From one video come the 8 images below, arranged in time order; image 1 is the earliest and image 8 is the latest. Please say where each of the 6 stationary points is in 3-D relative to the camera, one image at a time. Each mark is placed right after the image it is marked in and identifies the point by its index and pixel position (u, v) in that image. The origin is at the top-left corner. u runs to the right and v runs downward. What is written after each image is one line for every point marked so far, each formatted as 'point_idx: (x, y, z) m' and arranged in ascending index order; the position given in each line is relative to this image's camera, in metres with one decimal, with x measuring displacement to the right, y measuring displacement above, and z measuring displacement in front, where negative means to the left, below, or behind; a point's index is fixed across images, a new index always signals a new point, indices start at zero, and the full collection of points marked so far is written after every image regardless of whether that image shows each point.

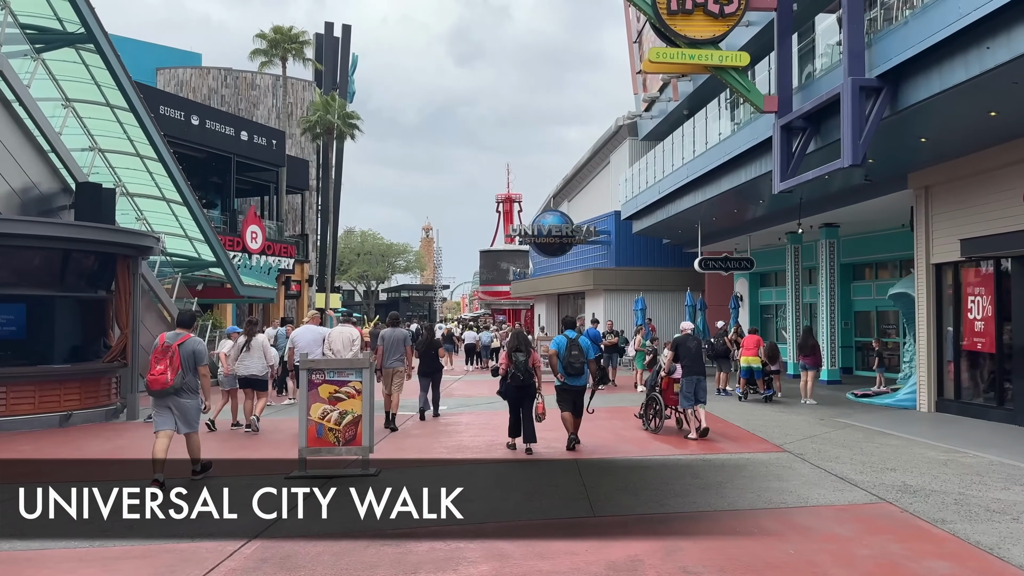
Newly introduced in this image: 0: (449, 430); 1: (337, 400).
0: (-0.8, -1.8, +10.8) m
1: (-1.6, -1.0, +7.2) m
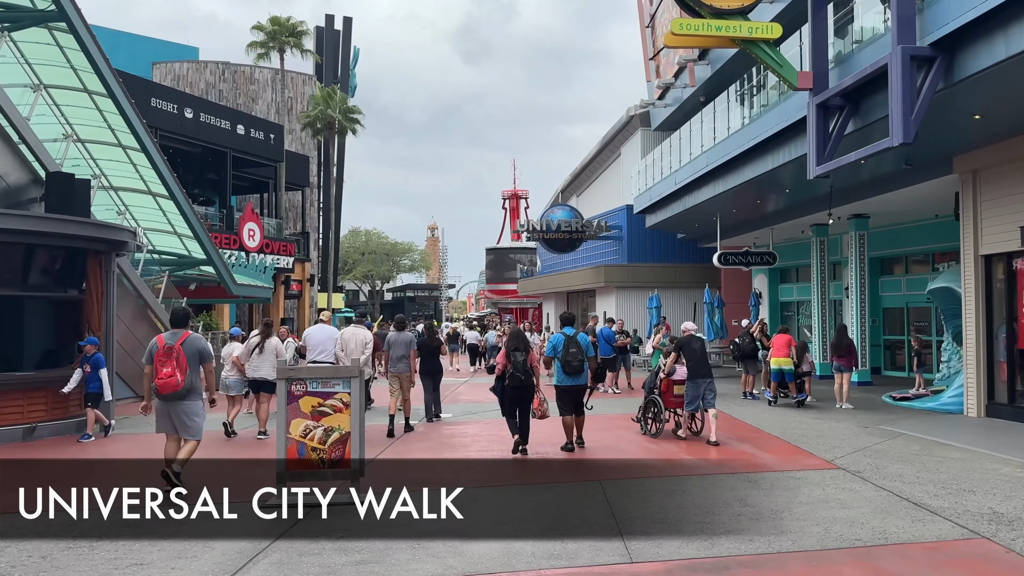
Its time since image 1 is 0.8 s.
0: (-0.7, -1.8, +9.8) m
1: (-1.5, -1.0, +6.2) m
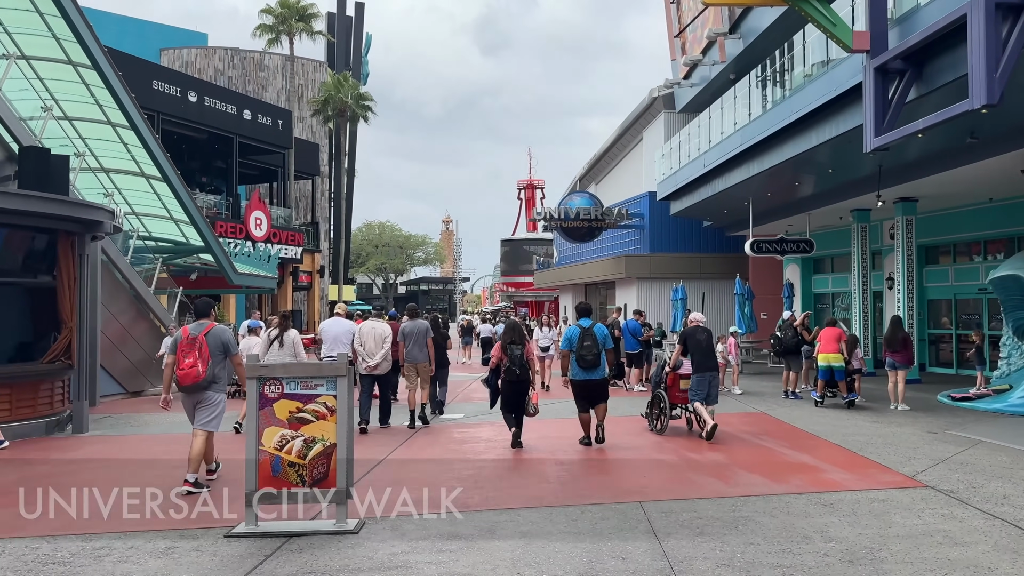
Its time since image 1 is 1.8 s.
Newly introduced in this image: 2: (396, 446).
0: (-0.5, -1.6, +8.6) m
1: (-1.3, -0.8, +5.0) m
2: (-1.2, -1.6, +8.3) m
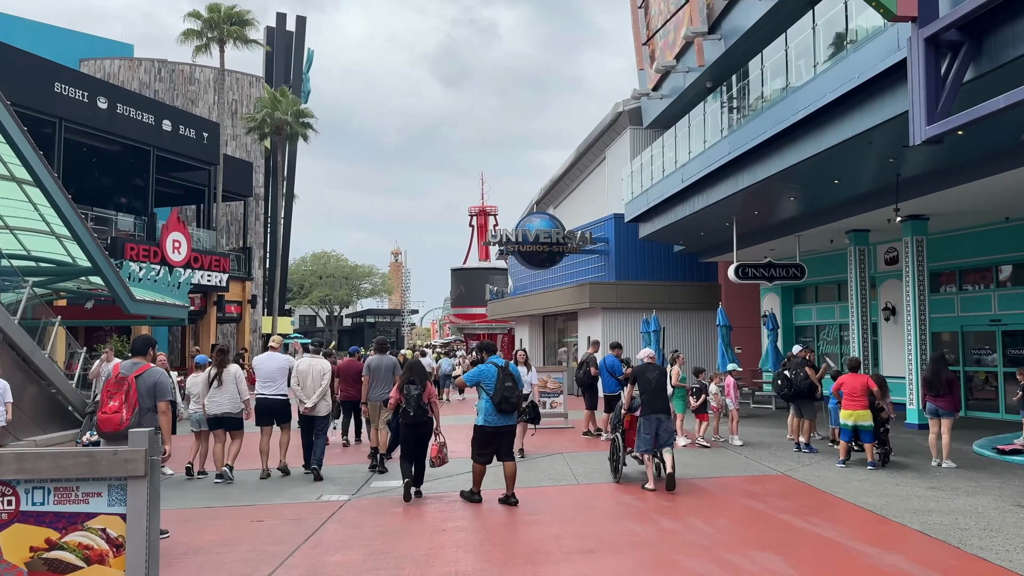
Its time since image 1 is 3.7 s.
0: (-0.8, -1.8, +6.1) m
1: (-1.4, -0.9, +2.5) m
2: (-1.5, -1.8, +5.8) m
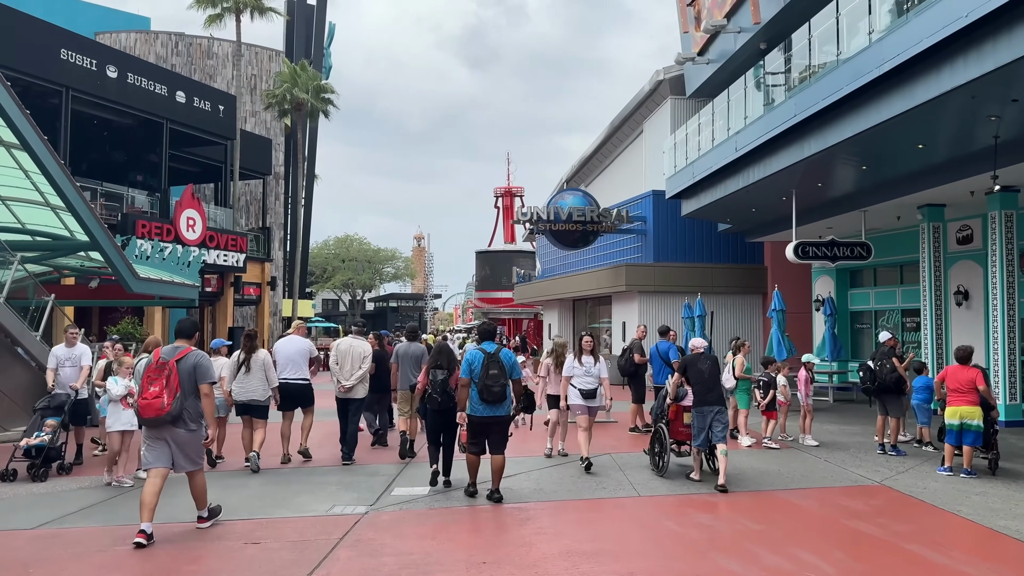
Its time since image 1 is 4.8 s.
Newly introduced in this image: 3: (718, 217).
0: (-0.5, -1.6, +4.9) m
1: (-1.2, -0.7, +1.3) m
2: (-1.2, -1.6, +4.6) m
3: (+4.6, +1.6, +18.0) m
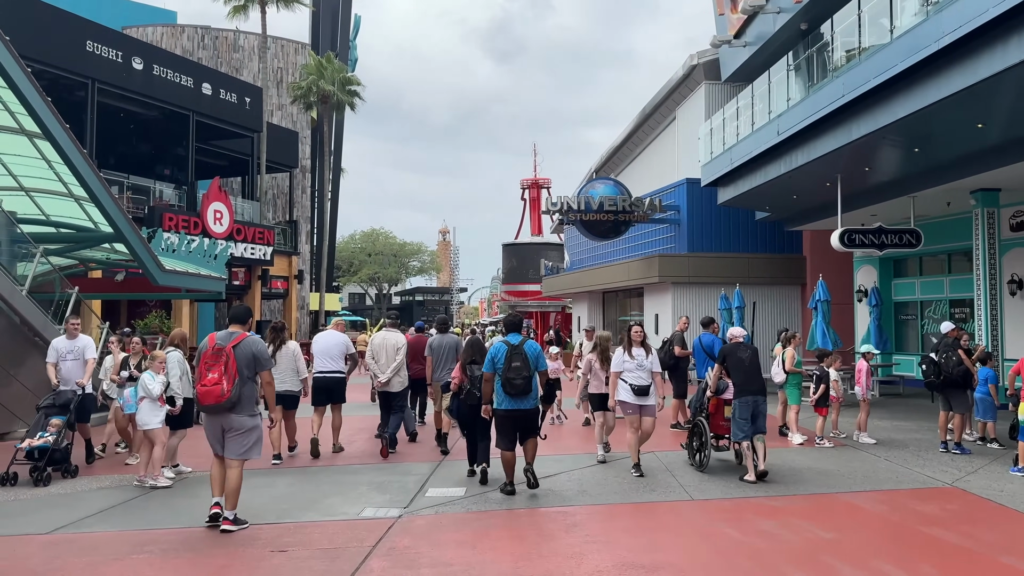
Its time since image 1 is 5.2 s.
0: (-0.2, -1.6, +4.5) m
1: (-1.0, -0.7, +0.9) m
2: (-0.9, -1.5, +4.2) m
3: (+5.3, +1.8, +17.4) m
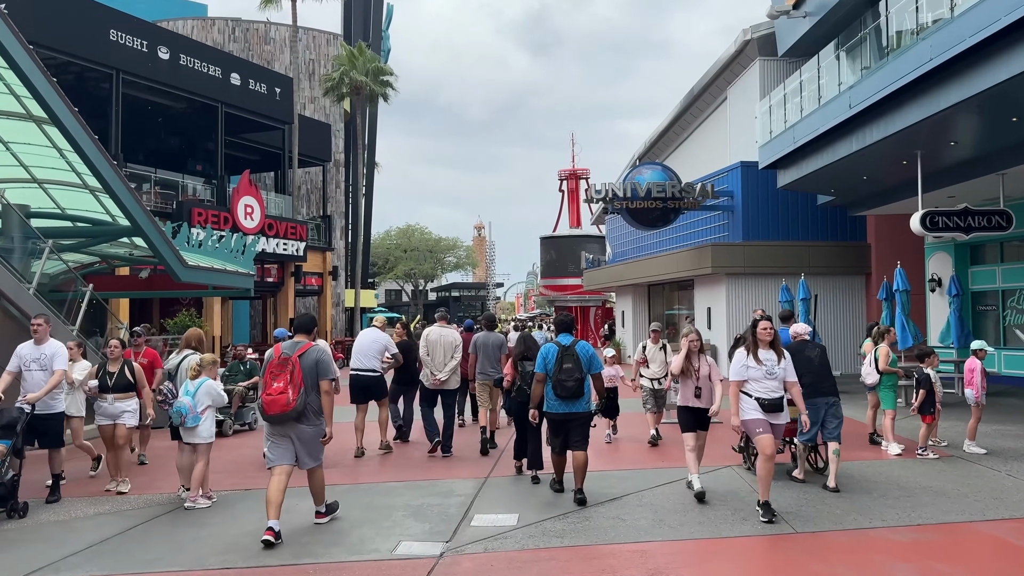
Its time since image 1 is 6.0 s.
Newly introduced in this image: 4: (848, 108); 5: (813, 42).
0: (+0.1, -1.5, +3.4) m
1: (-0.9, -0.7, -0.1) m
2: (-0.6, -1.5, +3.2) m
3: (+6.1, +2.0, +16.1) m
4: (+5.3, +2.9, +12.9) m
5: (+6.2, +5.1, +16.6) m
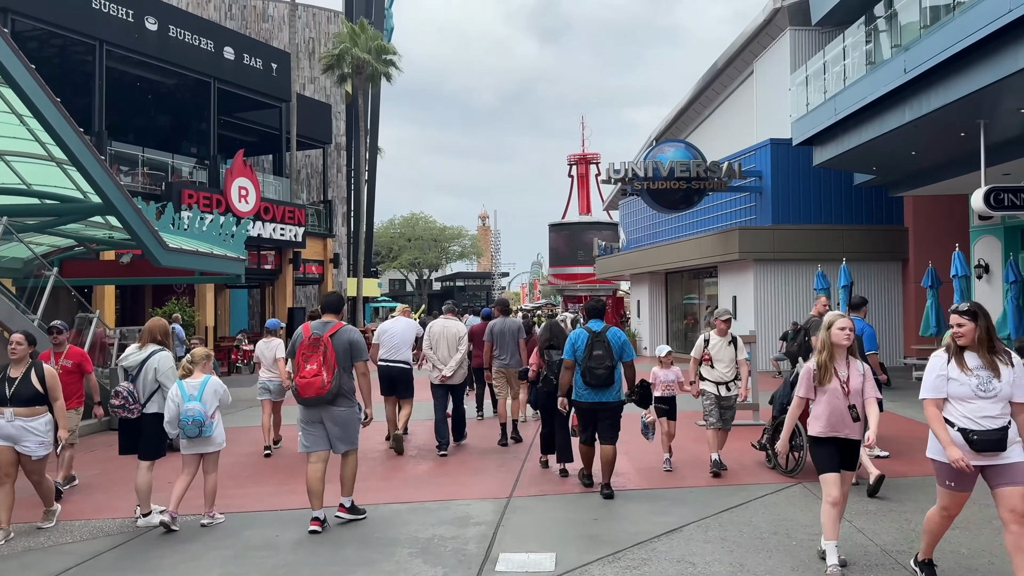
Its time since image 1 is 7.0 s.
0: (+0.3, -1.4, +2.2) m
1: (-0.7, -0.6, -1.3) m
2: (-0.4, -1.4, +2.0) m
3: (+6.4, +2.2, +14.9) m
4: (+5.6, +3.1, +11.6) m
5: (+6.4, +5.3, +15.3) m
